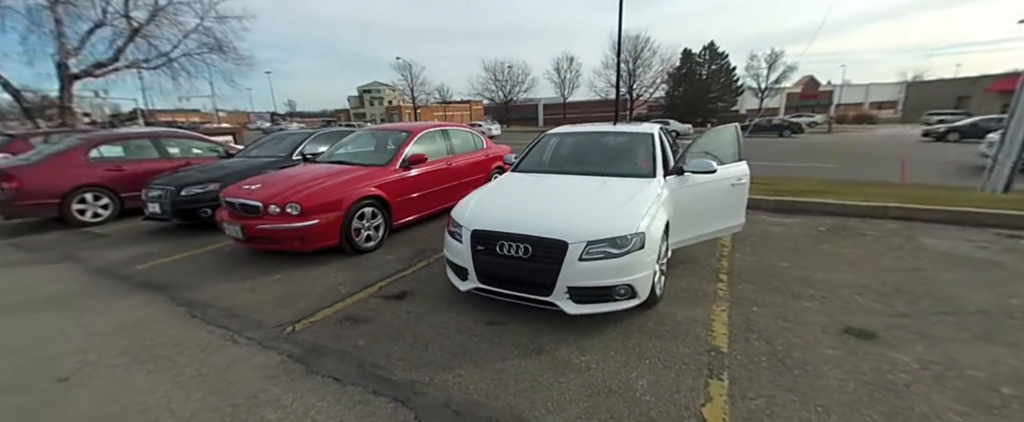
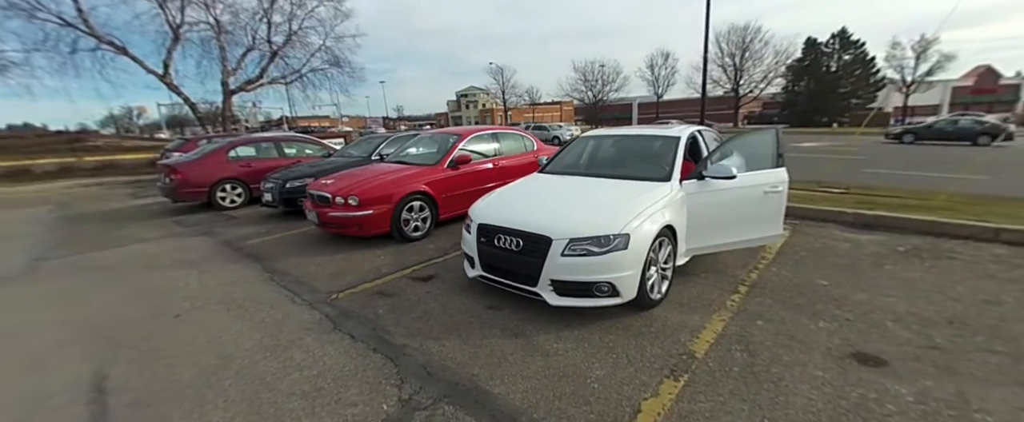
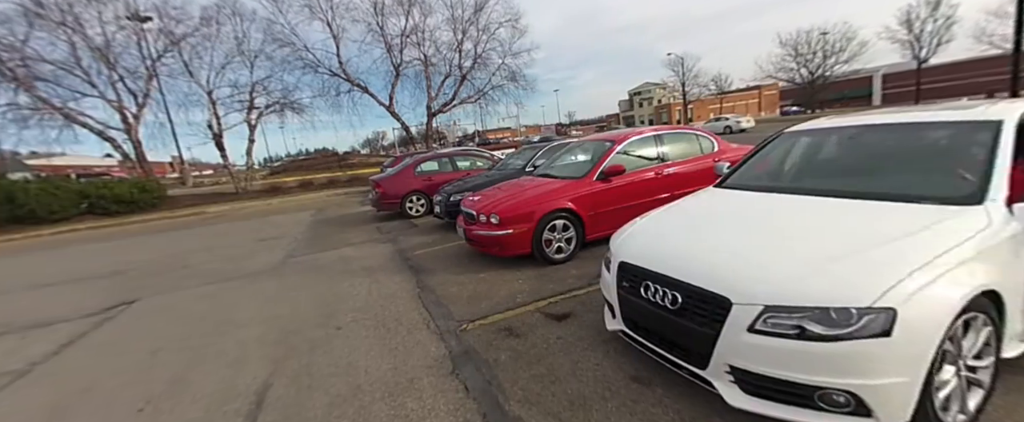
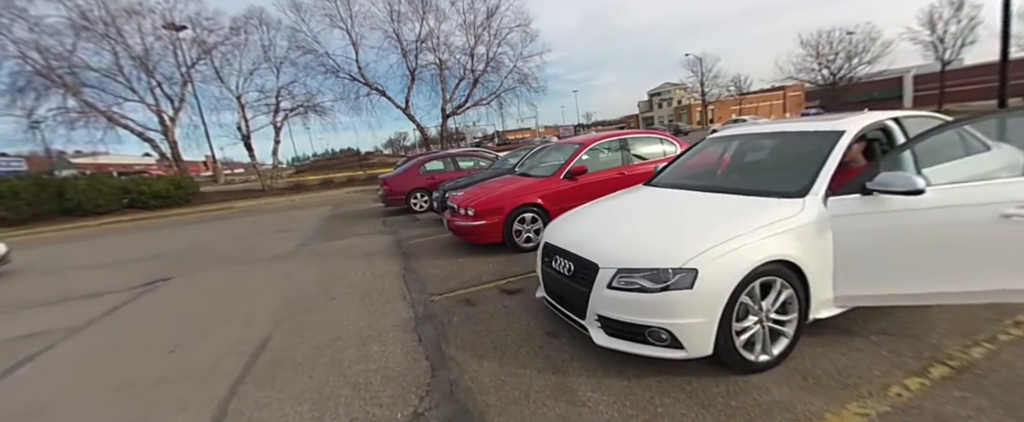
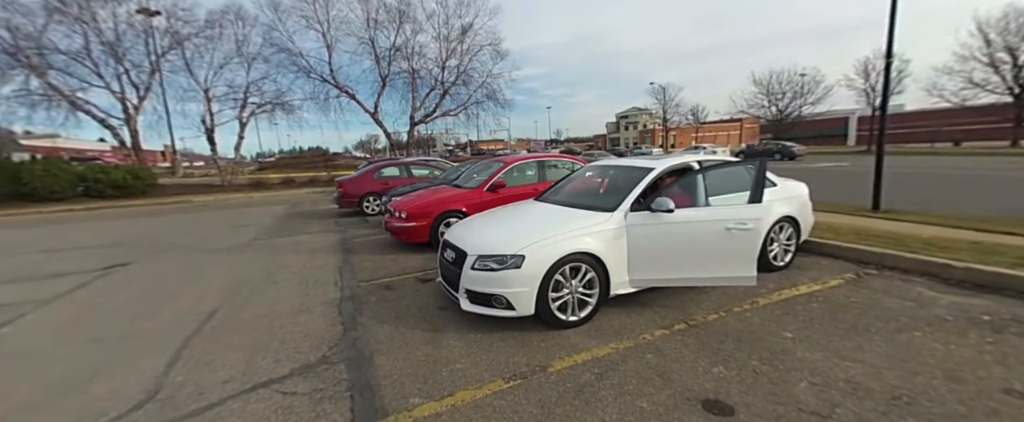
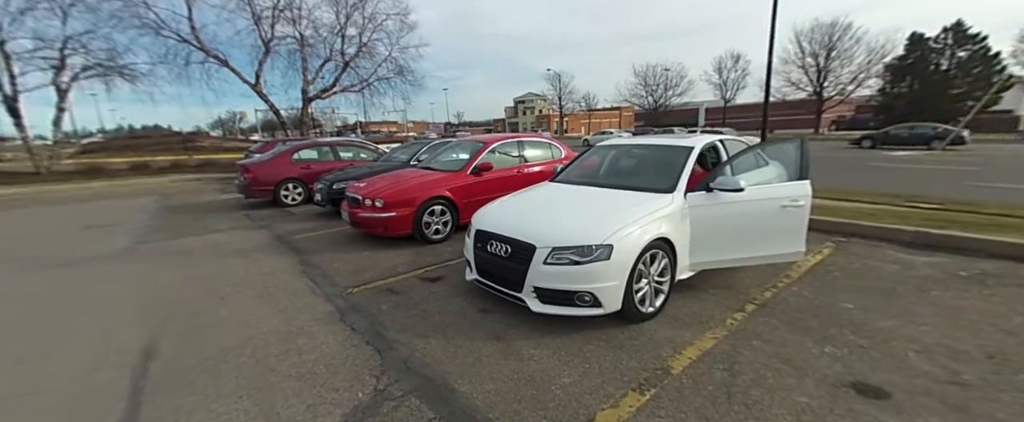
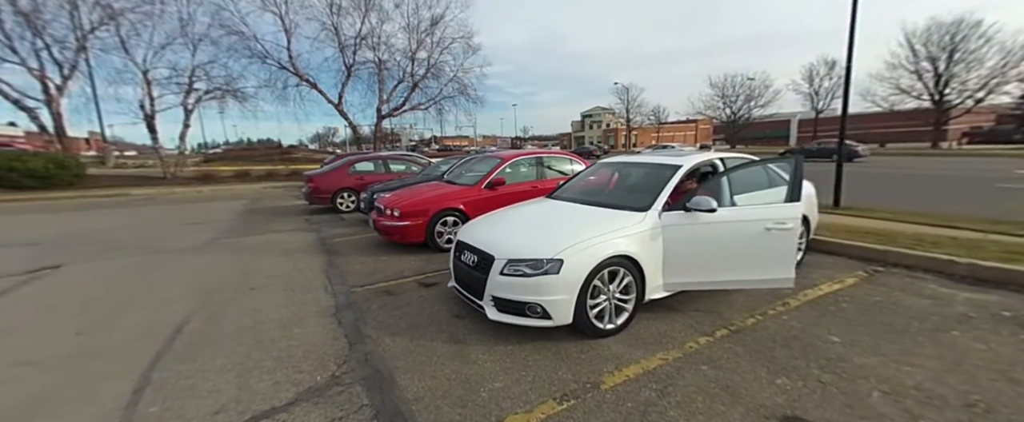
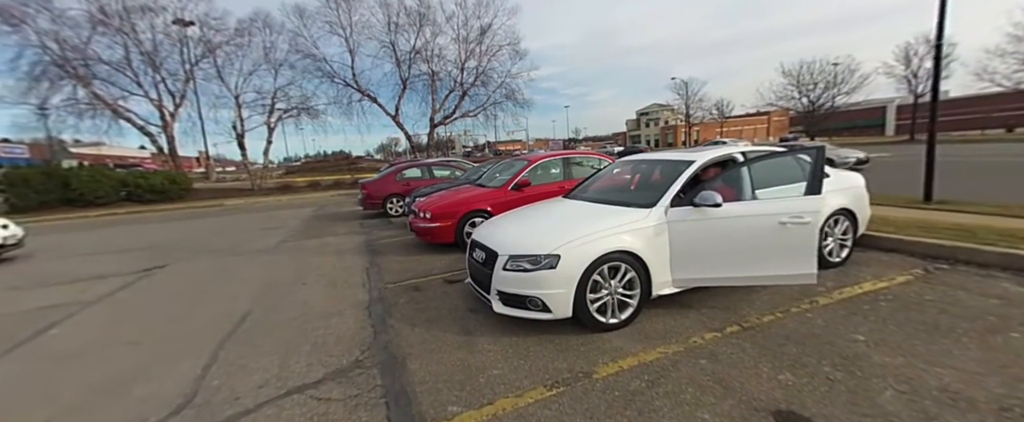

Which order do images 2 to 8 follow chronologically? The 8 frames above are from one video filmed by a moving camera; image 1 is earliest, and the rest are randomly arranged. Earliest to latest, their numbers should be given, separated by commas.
2, 6, 7, 5, 8, 4, 3
